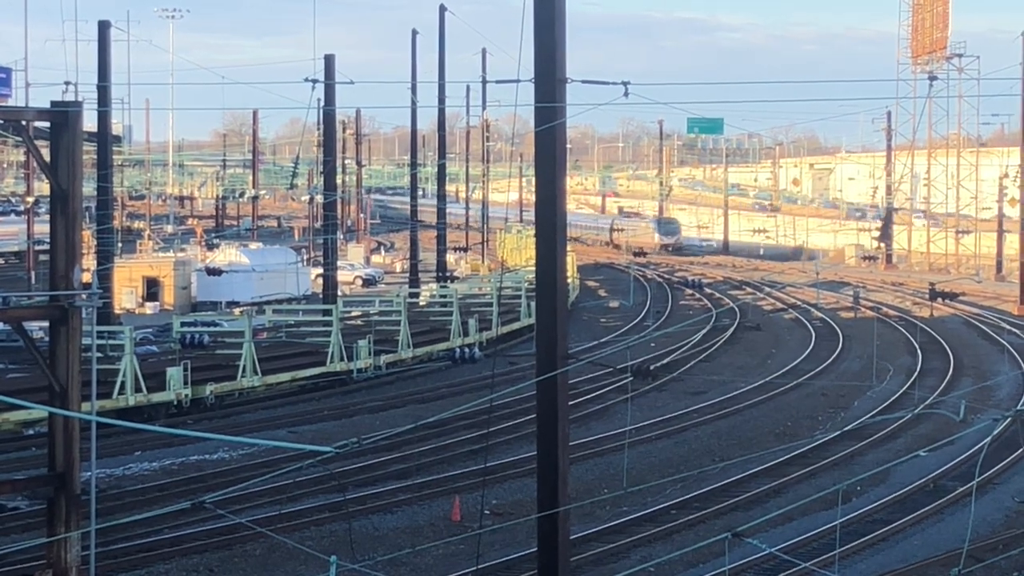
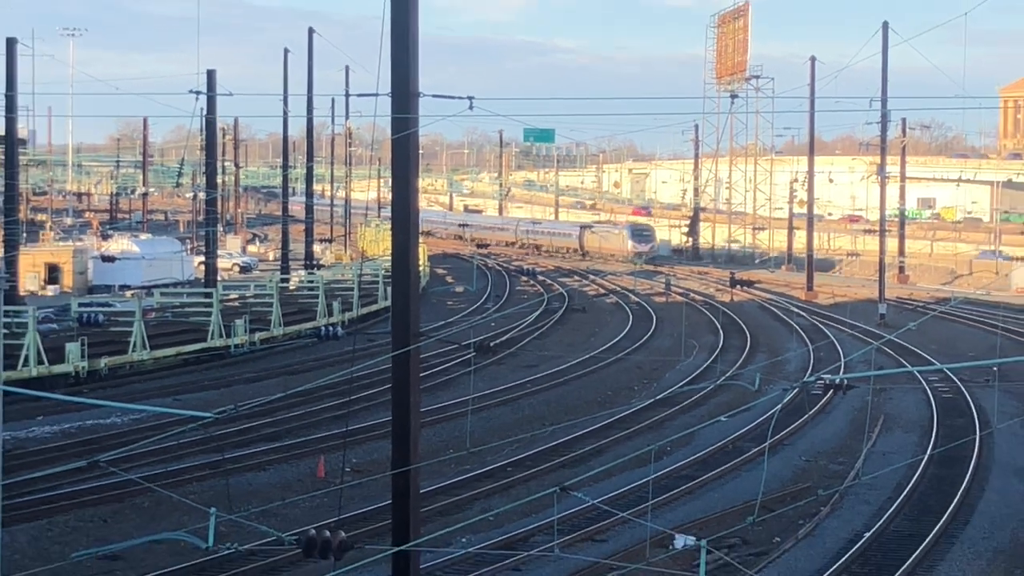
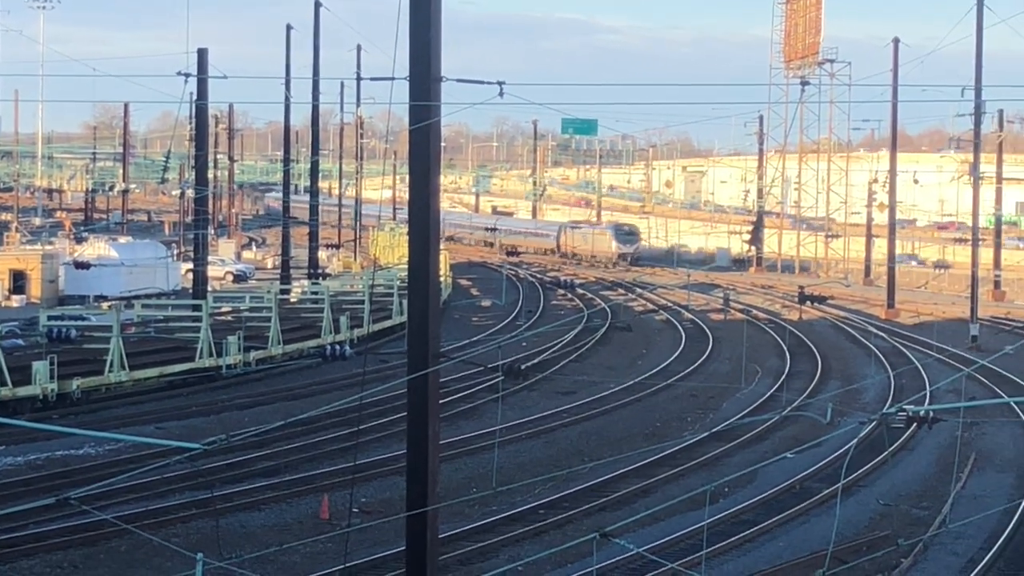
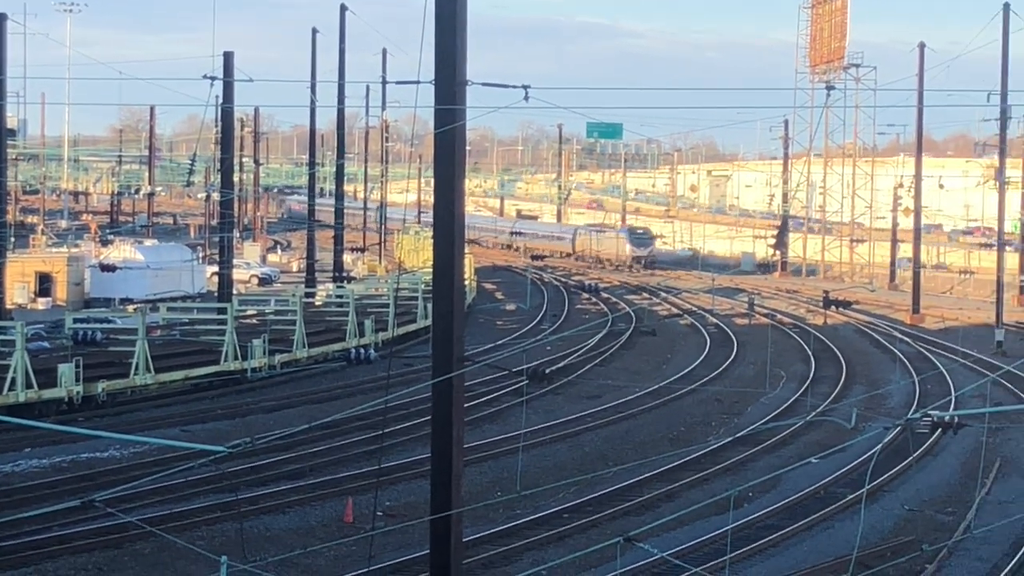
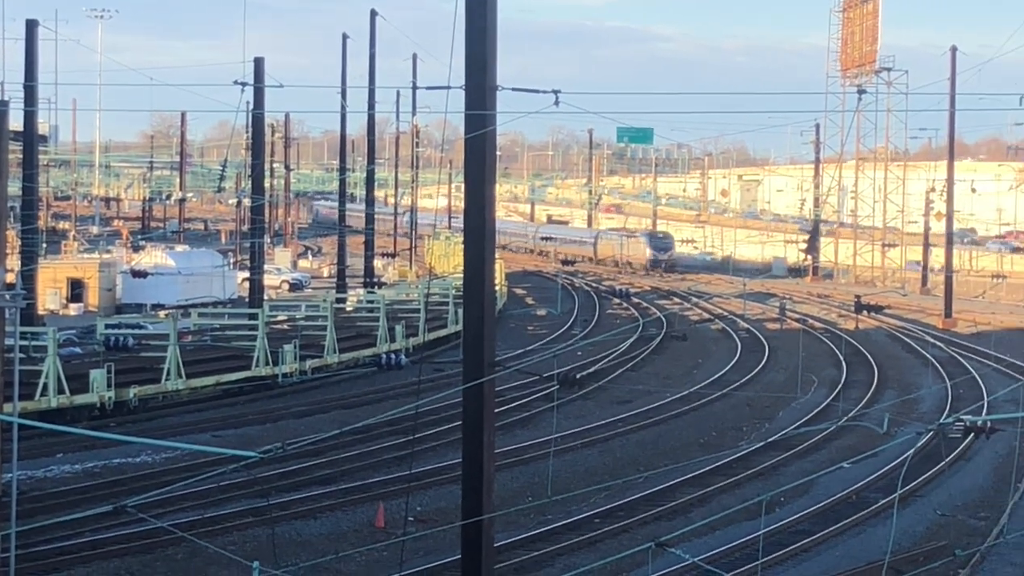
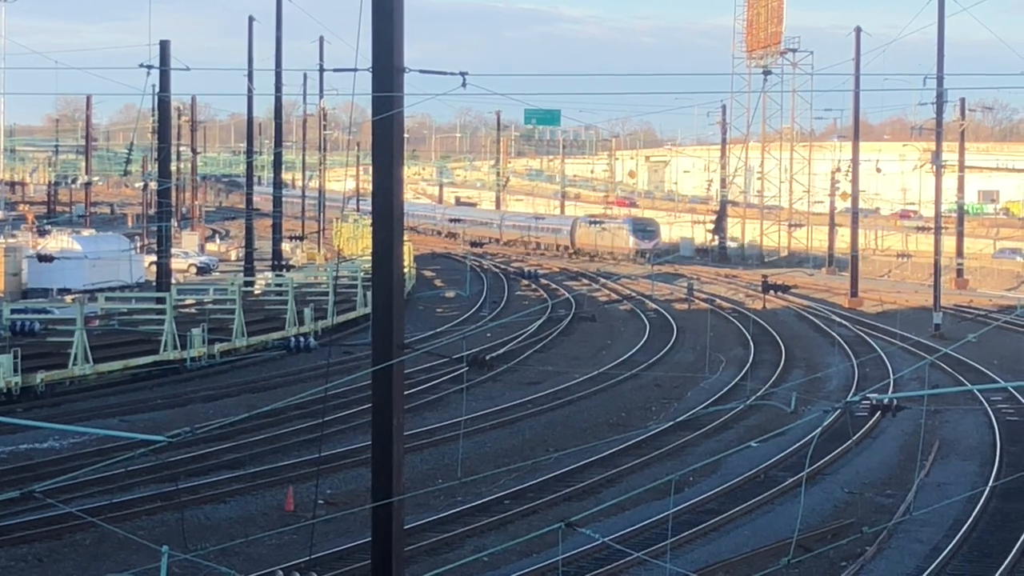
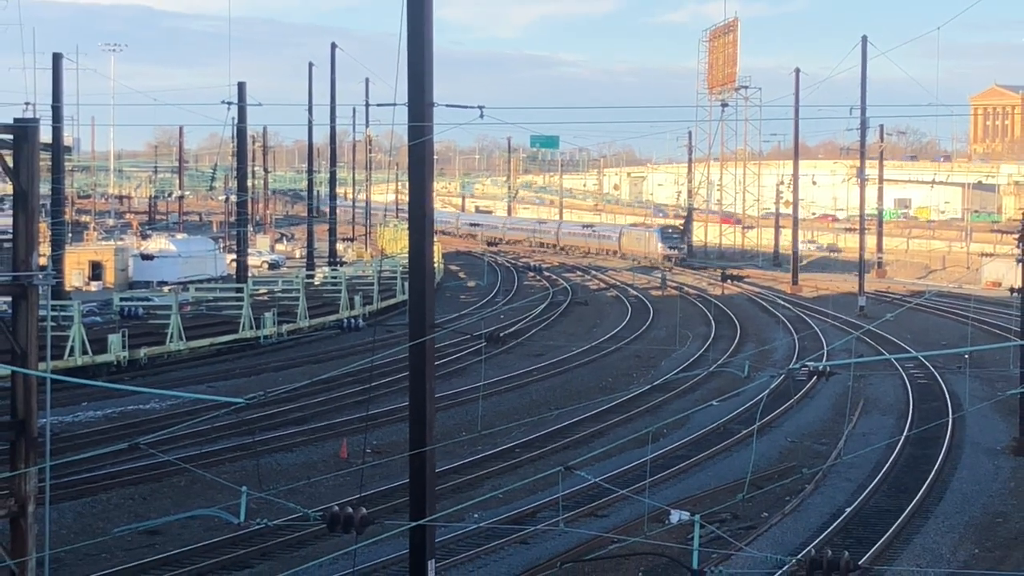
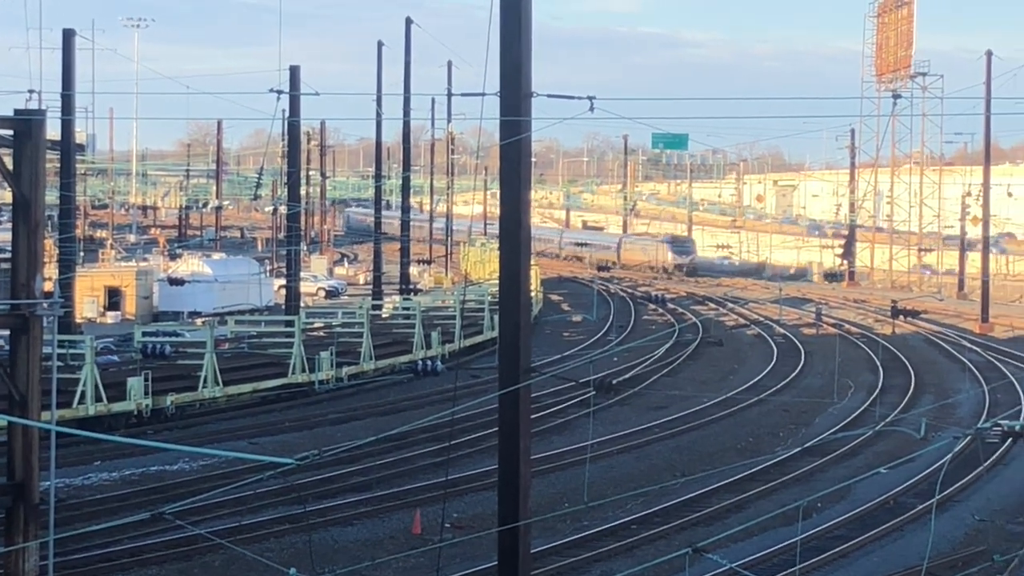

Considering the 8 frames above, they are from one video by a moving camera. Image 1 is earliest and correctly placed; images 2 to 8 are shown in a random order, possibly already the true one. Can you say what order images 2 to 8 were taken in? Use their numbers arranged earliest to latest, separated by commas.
8, 5, 4, 3, 6, 2, 7
